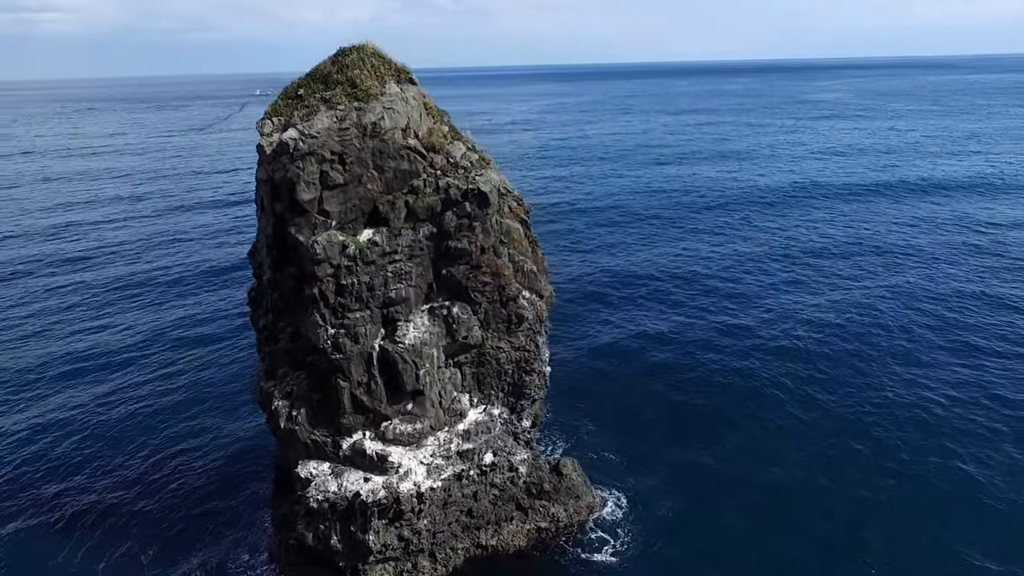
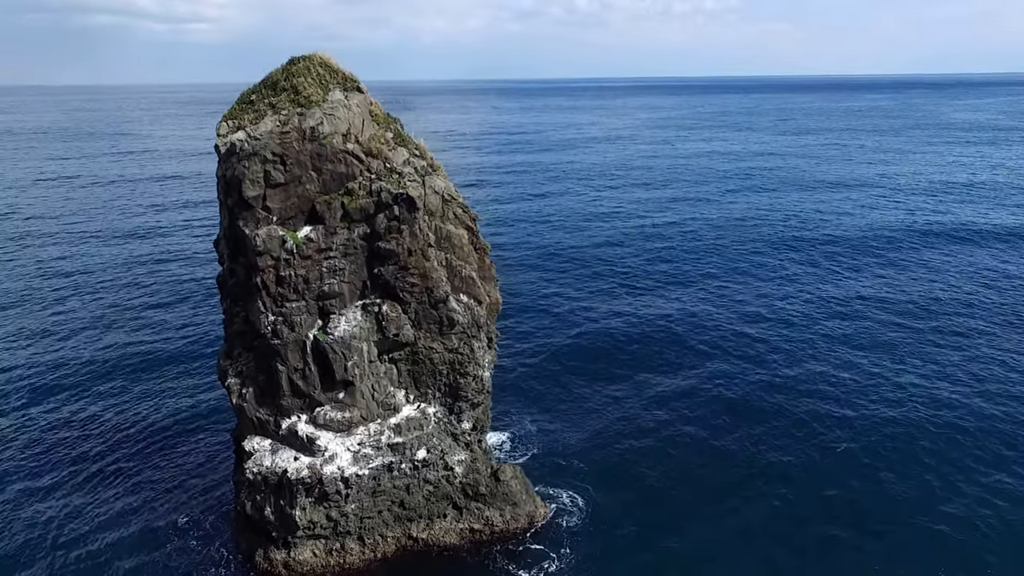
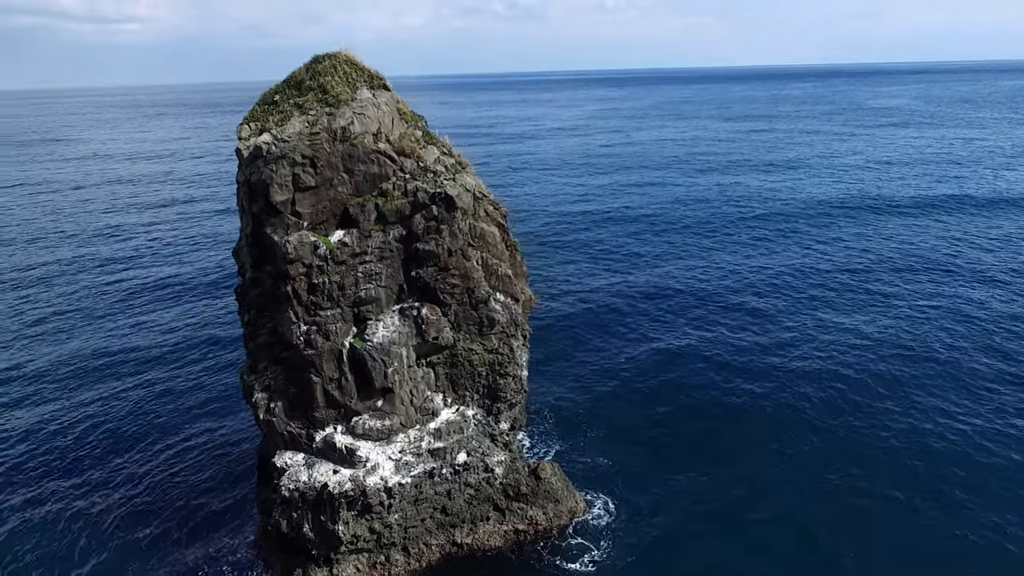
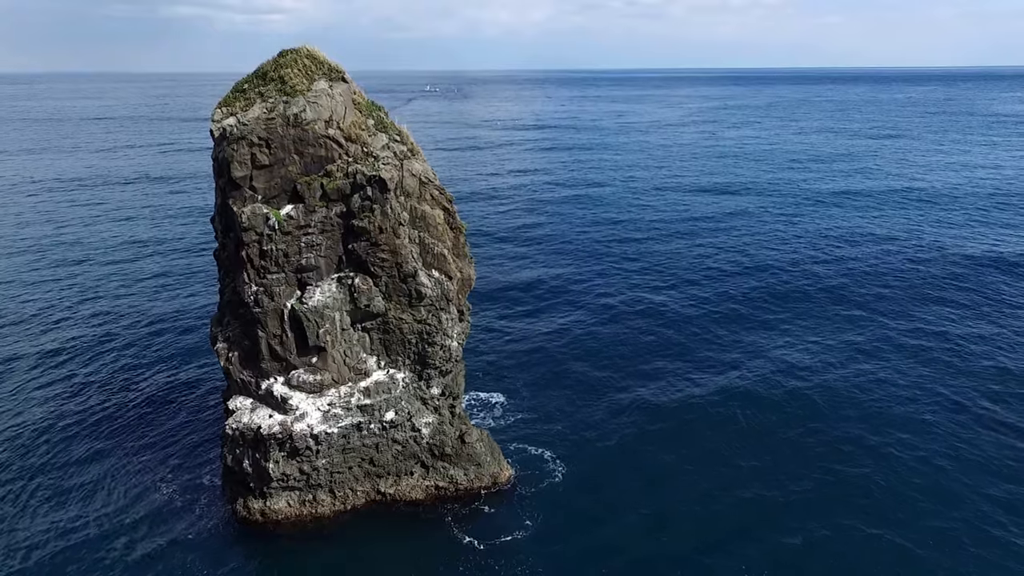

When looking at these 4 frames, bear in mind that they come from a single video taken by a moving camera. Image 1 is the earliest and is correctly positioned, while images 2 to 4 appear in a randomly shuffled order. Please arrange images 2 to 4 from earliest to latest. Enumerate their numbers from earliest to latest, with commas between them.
3, 2, 4
